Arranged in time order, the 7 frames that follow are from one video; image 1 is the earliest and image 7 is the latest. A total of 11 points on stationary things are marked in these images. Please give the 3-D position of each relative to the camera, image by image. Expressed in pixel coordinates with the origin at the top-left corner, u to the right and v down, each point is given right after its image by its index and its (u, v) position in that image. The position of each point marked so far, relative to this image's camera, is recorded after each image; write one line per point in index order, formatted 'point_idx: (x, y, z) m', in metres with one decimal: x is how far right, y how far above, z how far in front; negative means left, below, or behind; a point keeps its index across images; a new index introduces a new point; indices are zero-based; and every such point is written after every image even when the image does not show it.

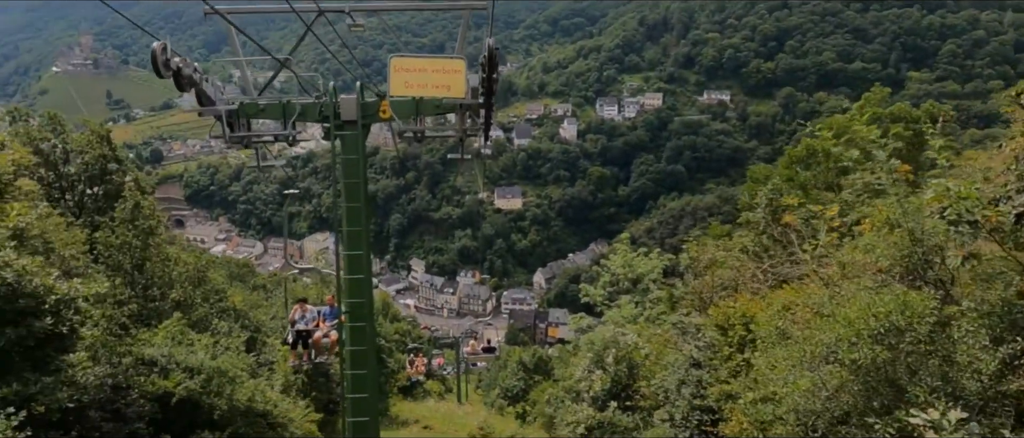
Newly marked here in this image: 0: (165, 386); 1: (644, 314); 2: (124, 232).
0: (-4.5, -2.2, +8.9) m
1: (+2.7, -1.9, +13.9) m
2: (-7.1, -0.2, +12.3) m
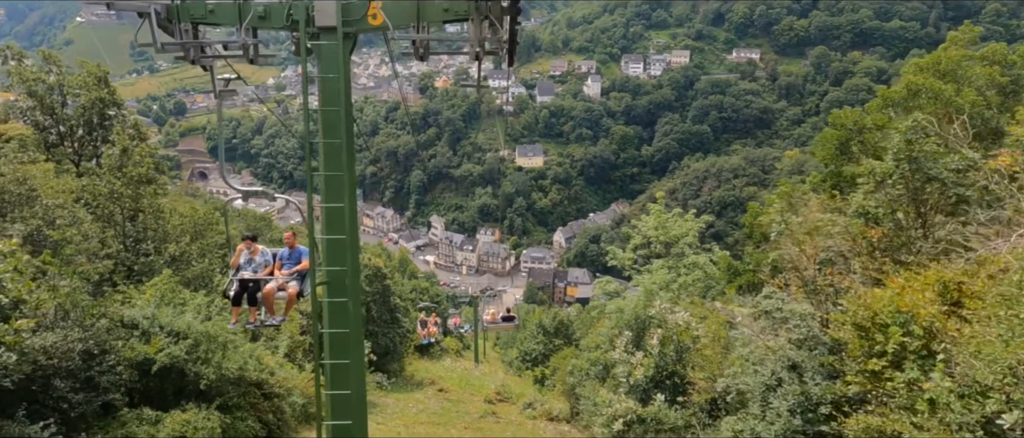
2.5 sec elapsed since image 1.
0: (-4.3, -1.5, +7.9) m
1: (+3.1, -1.1, +12.7) m
2: (-6.7, +0.6, +11.3) m
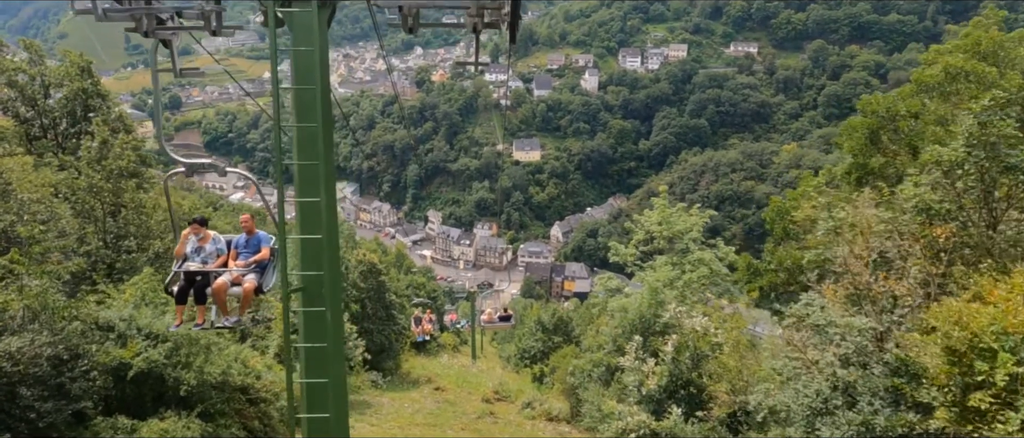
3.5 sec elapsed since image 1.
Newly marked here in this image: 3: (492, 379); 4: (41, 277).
0: (-4.3, -1.5, +7.5) m
1: (+3.1, -1.1, +12.3) m
2: (-6.7, +0.7, +10.8) m
3: (-0.4, -3.3, +14.3) m
4: (-5.4, -0.7, +7.9) m
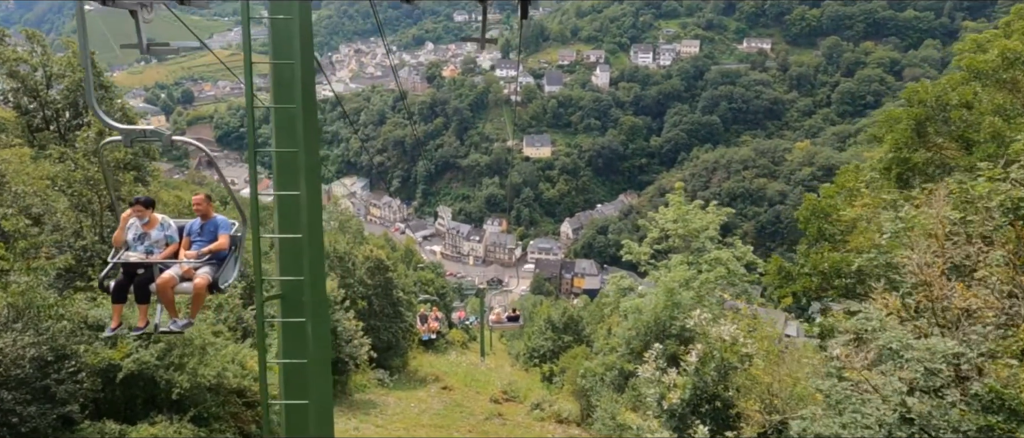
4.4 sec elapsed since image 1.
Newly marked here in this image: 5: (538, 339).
0: (-4.2, -1.4, +7.1) m
1: (+3.2, -1.0, +11.8) m
2: (-6.5, +0.8, +10.4) m
3: (-0.2, -3.3, +13.9) m
4: (-5.3, -0.6, +7.5) m
5: (+0.7, -3.1, +17.8) m
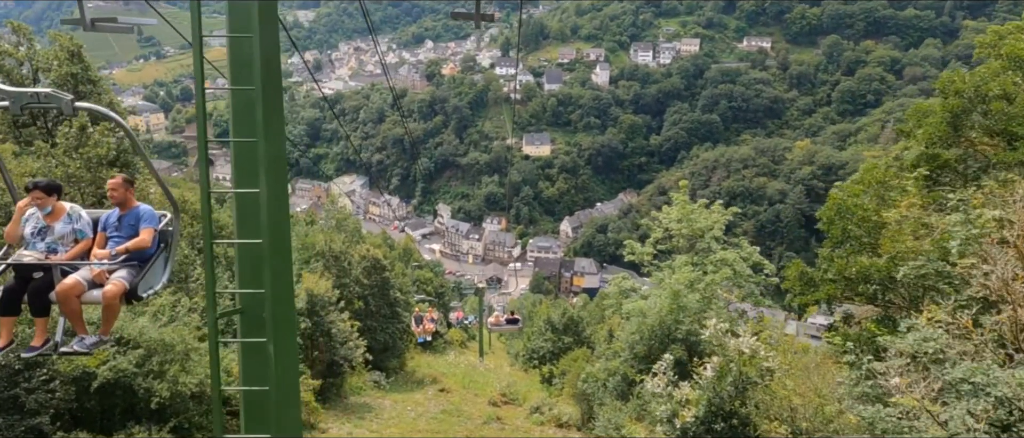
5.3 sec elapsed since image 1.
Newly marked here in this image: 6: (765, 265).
0: (-4.2, -1.4, +6.7) m
1: (+3.2, -1.0, +11.4) m
2: (-6.5, +0.8, +10.0) m
3: (-0.3, -3.2, +13.5) m
4: (-5.3, -0.6, +7.1) m
5: (+0.7, -3.1, +17.4) m
6: (+4.7, -0.9, +12.7) m
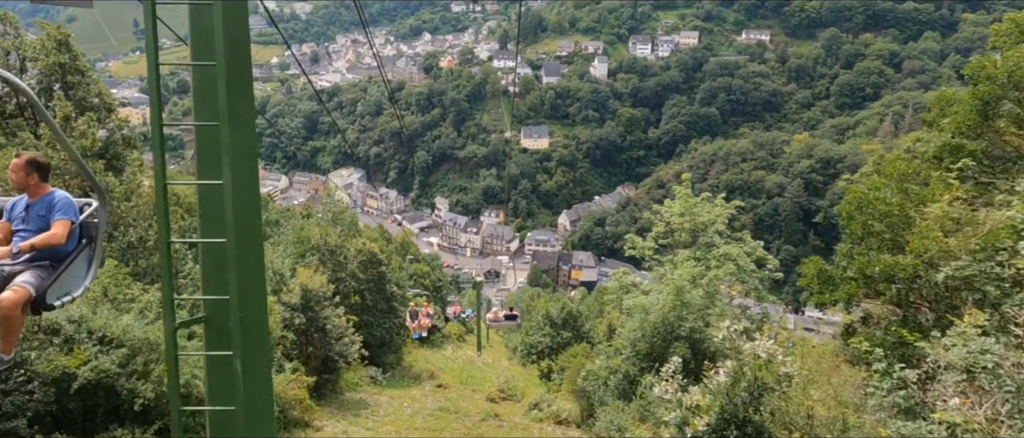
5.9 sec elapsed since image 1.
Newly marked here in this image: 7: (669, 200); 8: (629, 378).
0: (-4.2, -1.4, +6.4) m
1: (+3.2, -0.9, +11.1) m
2: (-6.6, +0.9, +9.7) m
3: (-0.3, -3.1, +13.3) m
4: (-5.3, -0.5, +6.8) m
5: (+0.6, -3.0, +17.2) m
6: (+4.7, -0.8, +12.5) m
7: (+3.1, +0.4, +13.7) m
8: (+1.6, -2.1, +9.2) m
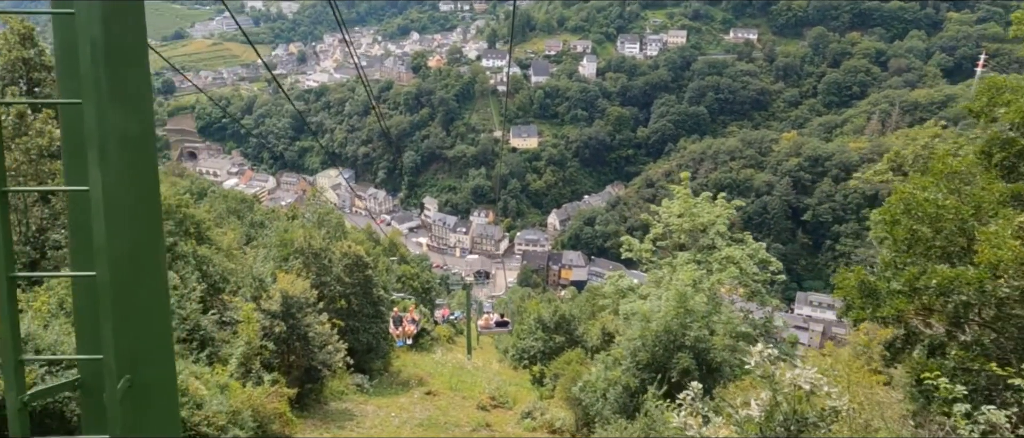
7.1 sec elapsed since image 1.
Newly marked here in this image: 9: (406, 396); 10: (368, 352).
0: (-4.3, -1.4, +5.7) m
1: (+3.1, -0.9, +10.6) m
2: (-6.7, +0.9, +9.0) m
3: (-0.4, -3.2, +12.7) m
4: (-5.4, -0.6, +6.1) m
5: (+0.4, -3.0, +16.6) m
6: (+4.5, -0.8, +11.9) m
7: (+3.0, +0.4, +13.2) m
8: (+1.5, -2.2, +8.6) m
9: (-1.8, -3.0, +11.1) m
10: (-2.8, -2.4, +12.3) m
